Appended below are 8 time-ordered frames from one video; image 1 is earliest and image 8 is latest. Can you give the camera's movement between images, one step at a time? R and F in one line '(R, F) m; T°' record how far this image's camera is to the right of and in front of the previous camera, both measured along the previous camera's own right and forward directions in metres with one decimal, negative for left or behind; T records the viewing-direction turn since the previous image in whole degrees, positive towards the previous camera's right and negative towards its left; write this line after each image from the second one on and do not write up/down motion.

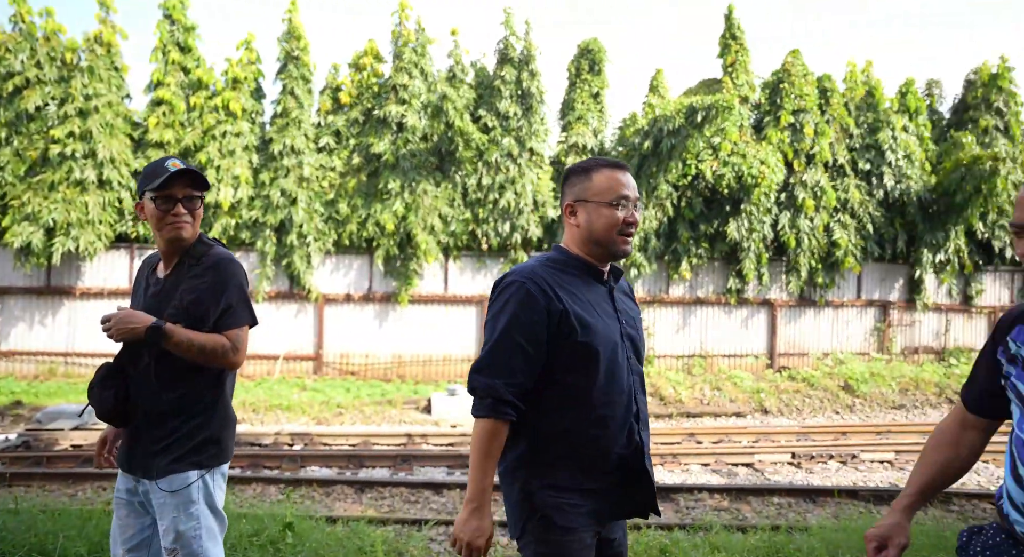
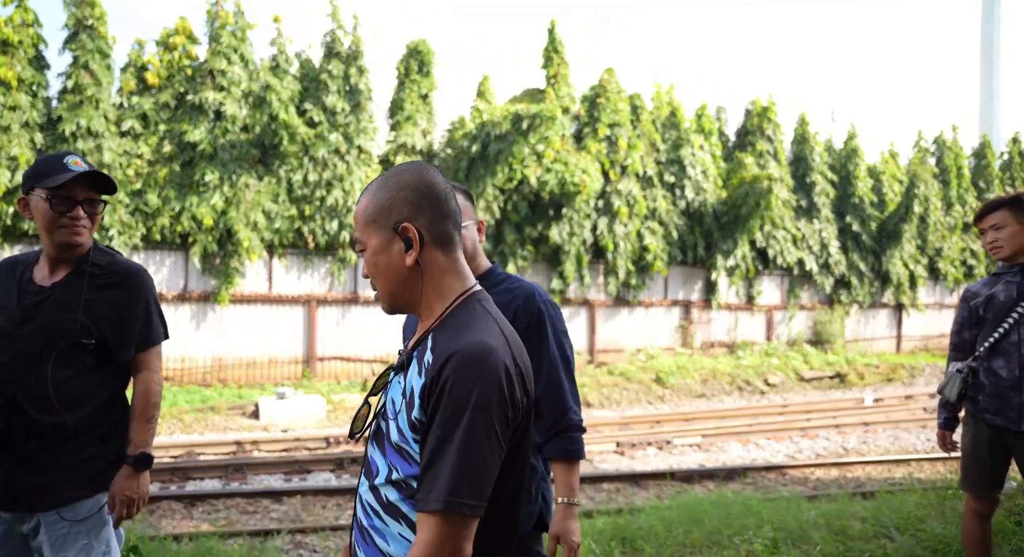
(+0.7, -0.3) m; +14°
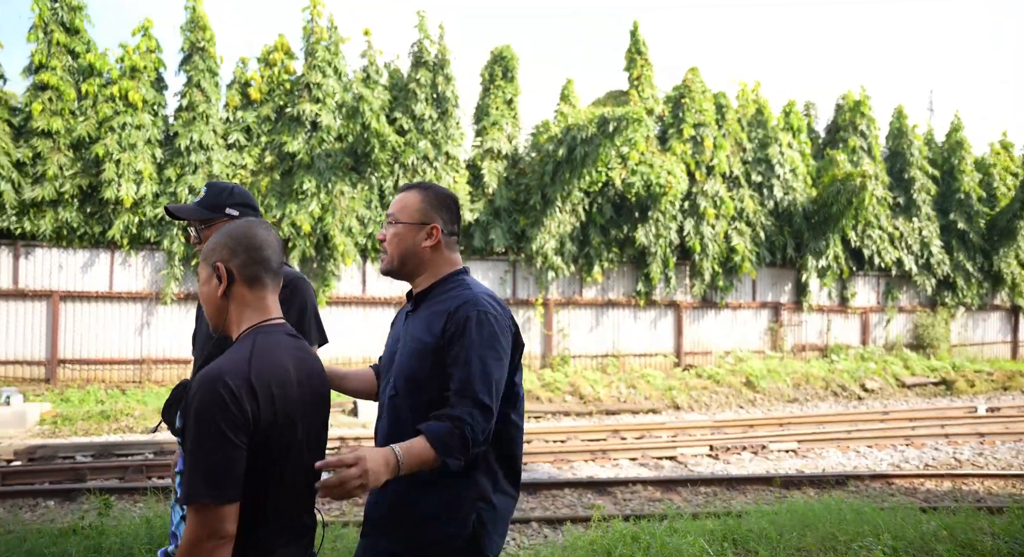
(-0.7, -0.4) m; -6°
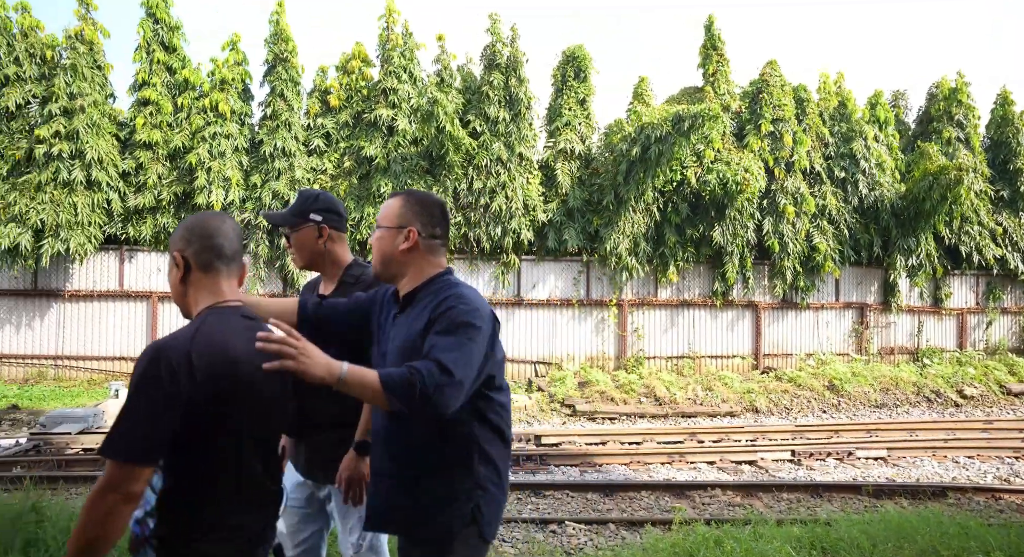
(-0.3, -0.1) m; -6°
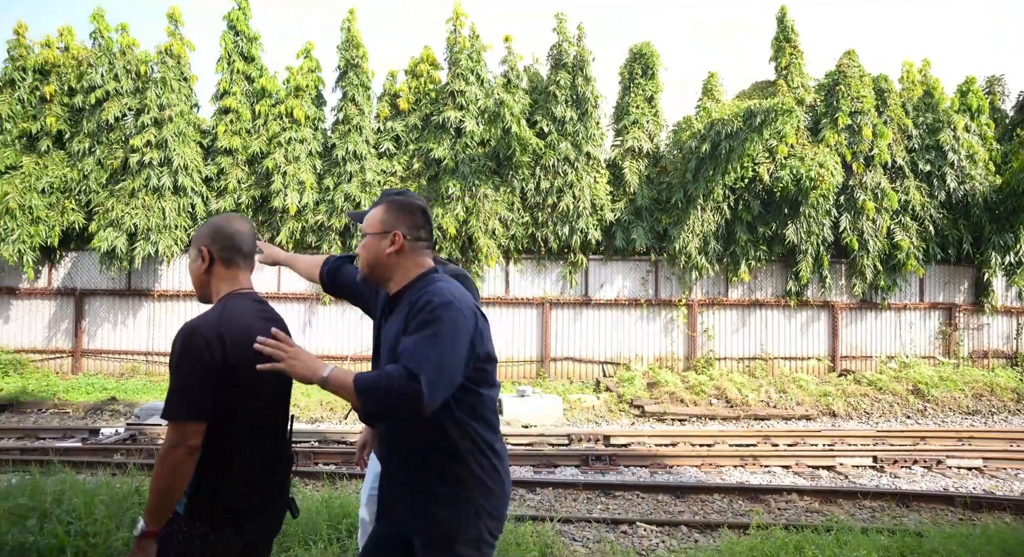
(-0.3, -0.2) m; -5°
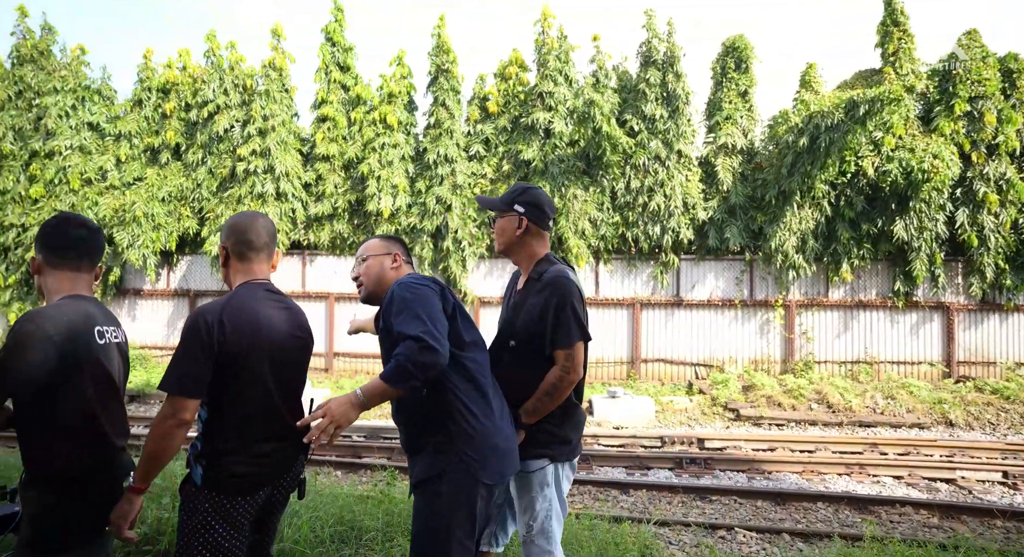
(-0.5, -0.1) m; -7°
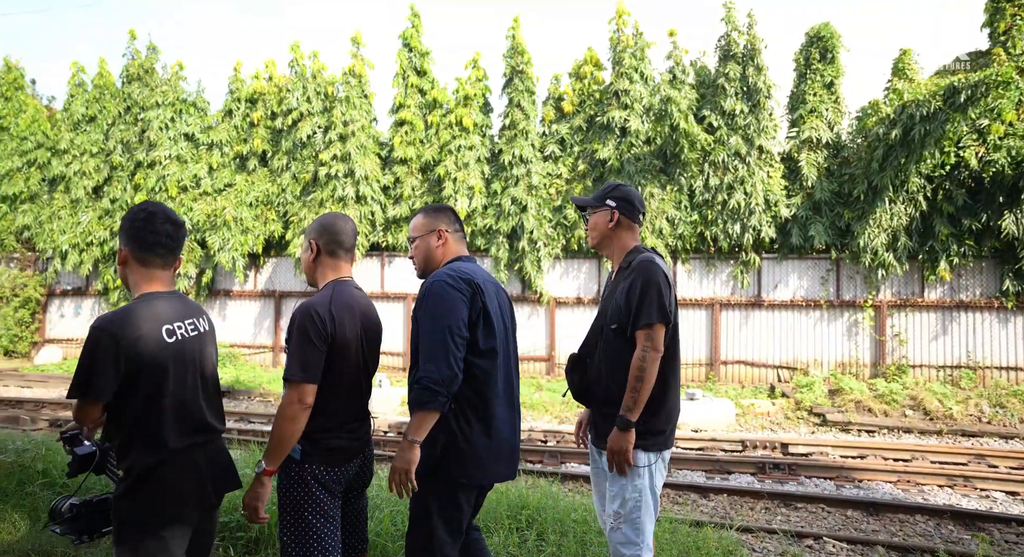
(-0.4, -0.1) m; -6°
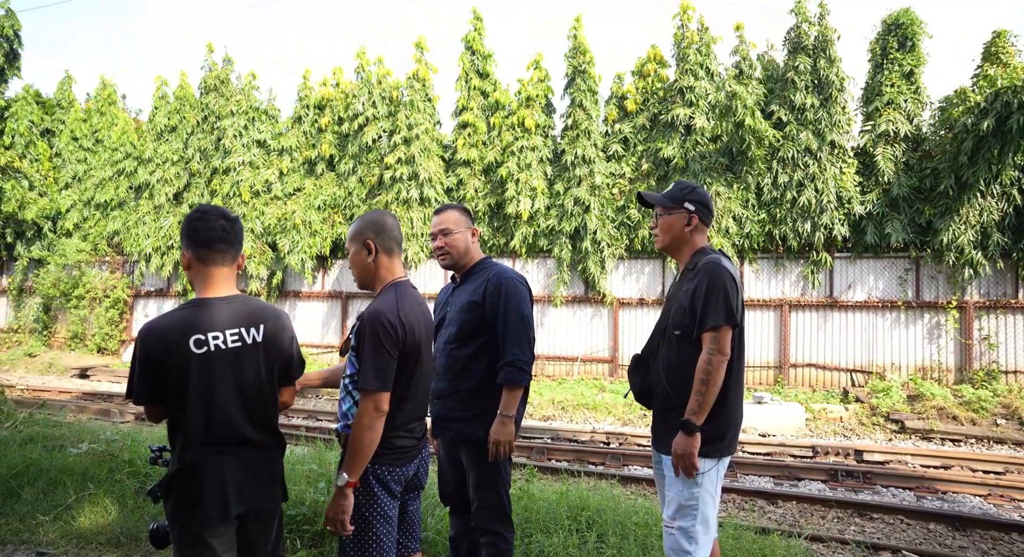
(0.0, 0.0) m; -5°
